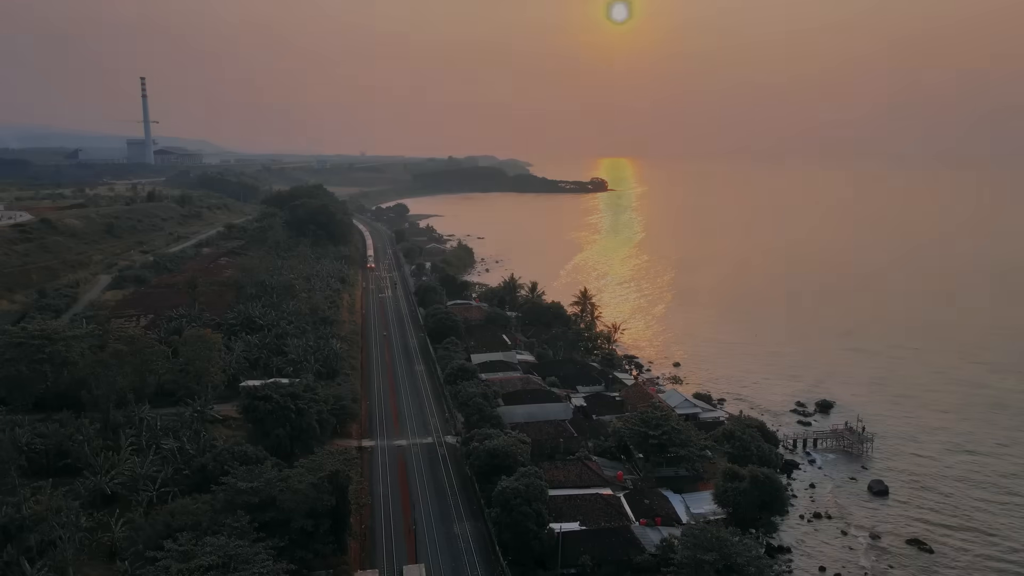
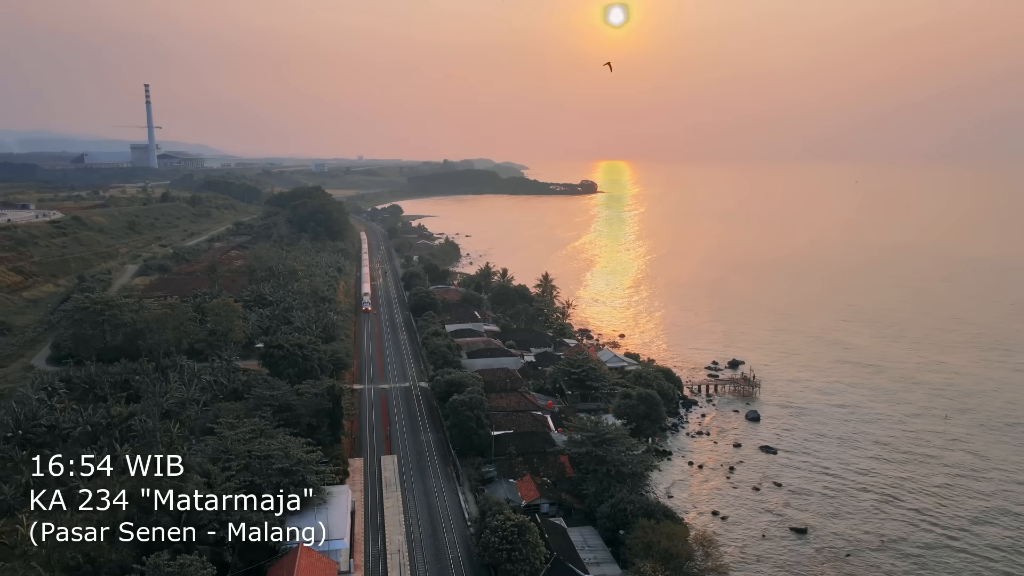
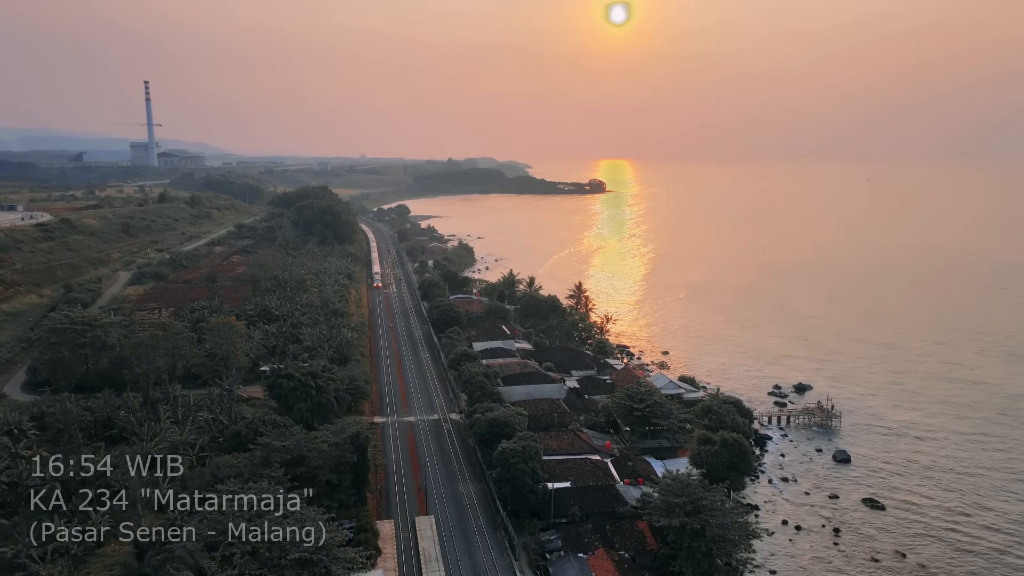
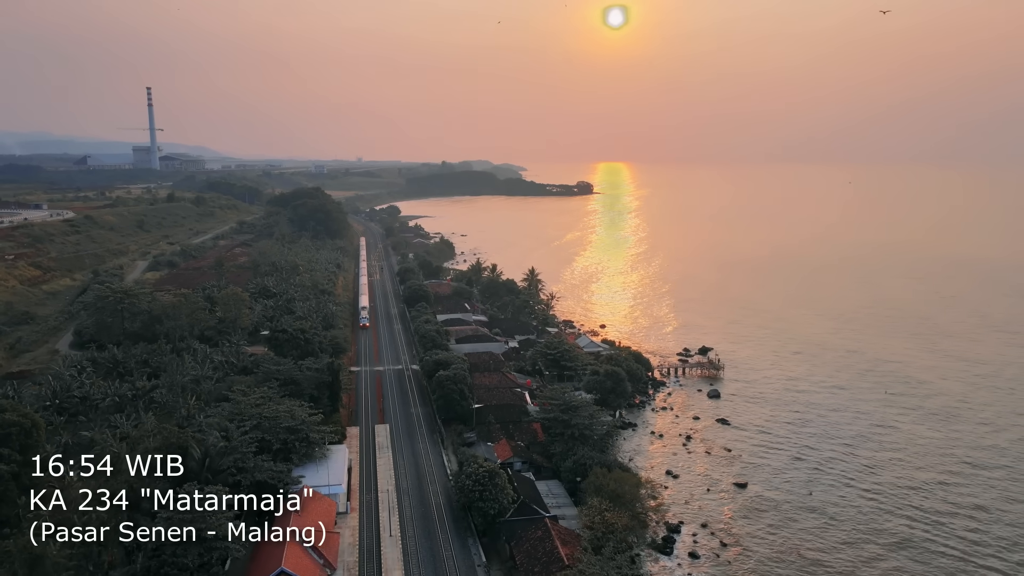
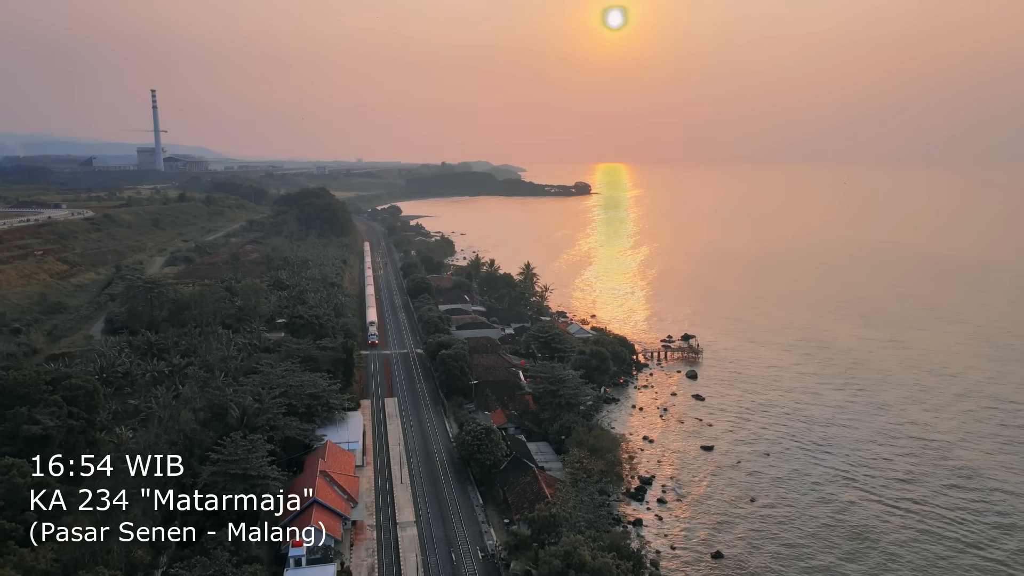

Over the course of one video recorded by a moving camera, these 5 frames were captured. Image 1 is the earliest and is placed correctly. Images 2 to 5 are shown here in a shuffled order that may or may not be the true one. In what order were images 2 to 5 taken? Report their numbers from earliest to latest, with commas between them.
3, 2, 4, 5
